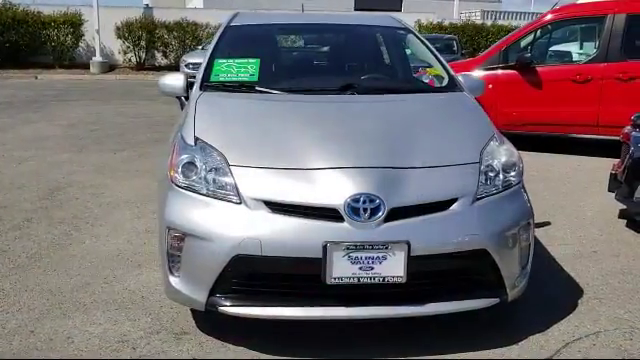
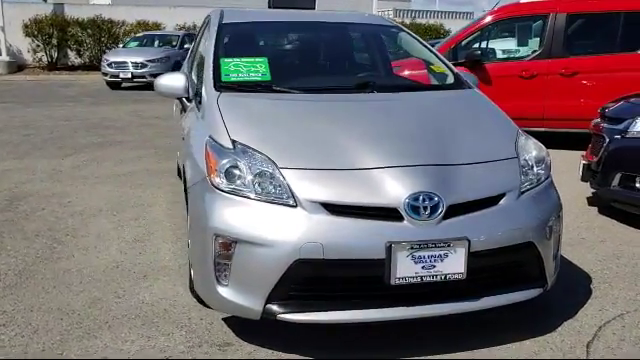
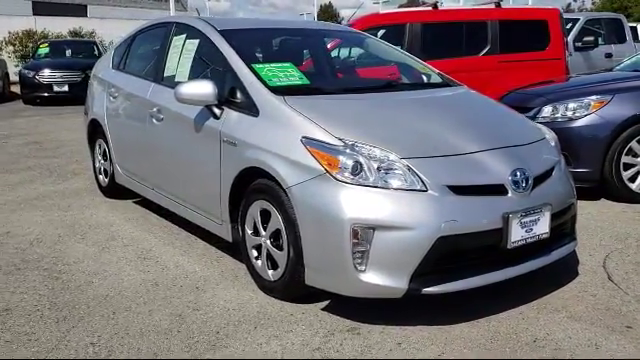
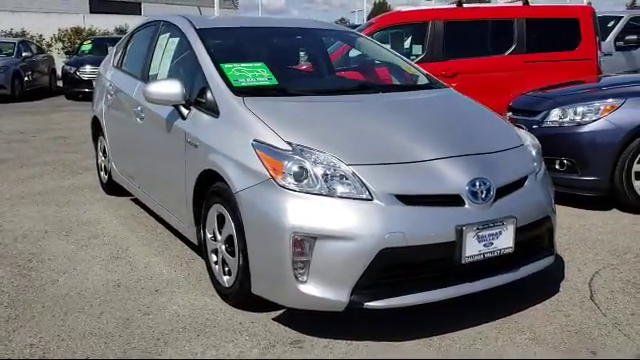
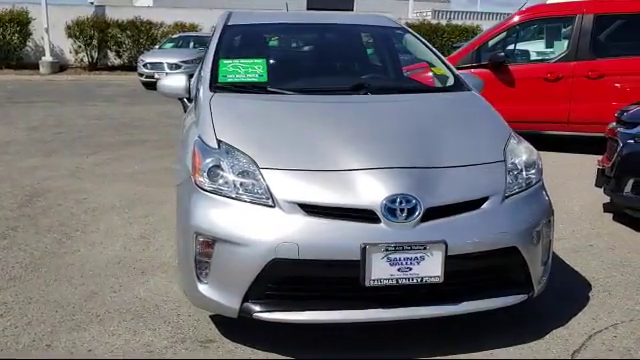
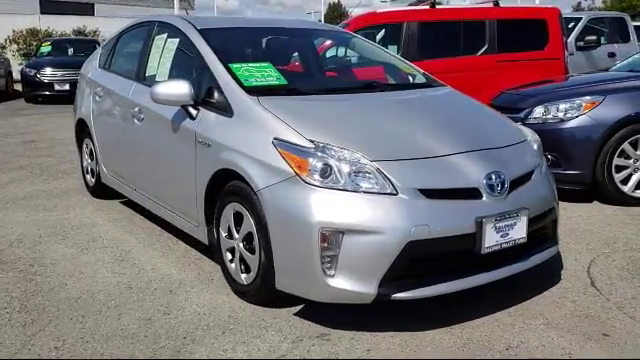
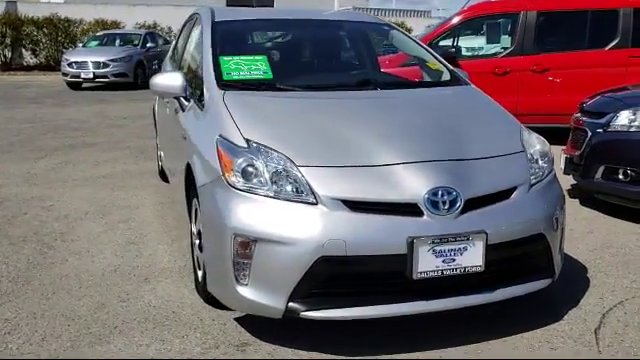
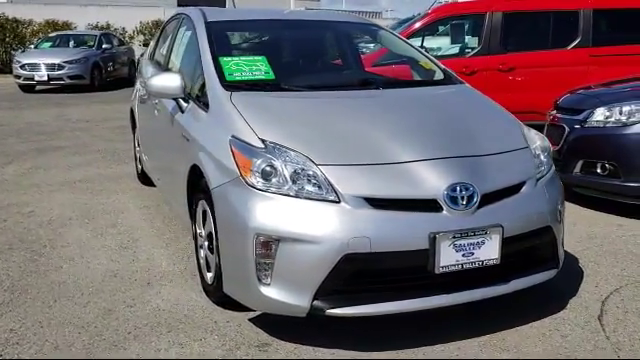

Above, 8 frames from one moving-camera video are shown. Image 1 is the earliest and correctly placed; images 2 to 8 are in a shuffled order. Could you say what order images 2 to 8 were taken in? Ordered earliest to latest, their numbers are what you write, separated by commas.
5, 2, 7, 8, 4, 6, 3
